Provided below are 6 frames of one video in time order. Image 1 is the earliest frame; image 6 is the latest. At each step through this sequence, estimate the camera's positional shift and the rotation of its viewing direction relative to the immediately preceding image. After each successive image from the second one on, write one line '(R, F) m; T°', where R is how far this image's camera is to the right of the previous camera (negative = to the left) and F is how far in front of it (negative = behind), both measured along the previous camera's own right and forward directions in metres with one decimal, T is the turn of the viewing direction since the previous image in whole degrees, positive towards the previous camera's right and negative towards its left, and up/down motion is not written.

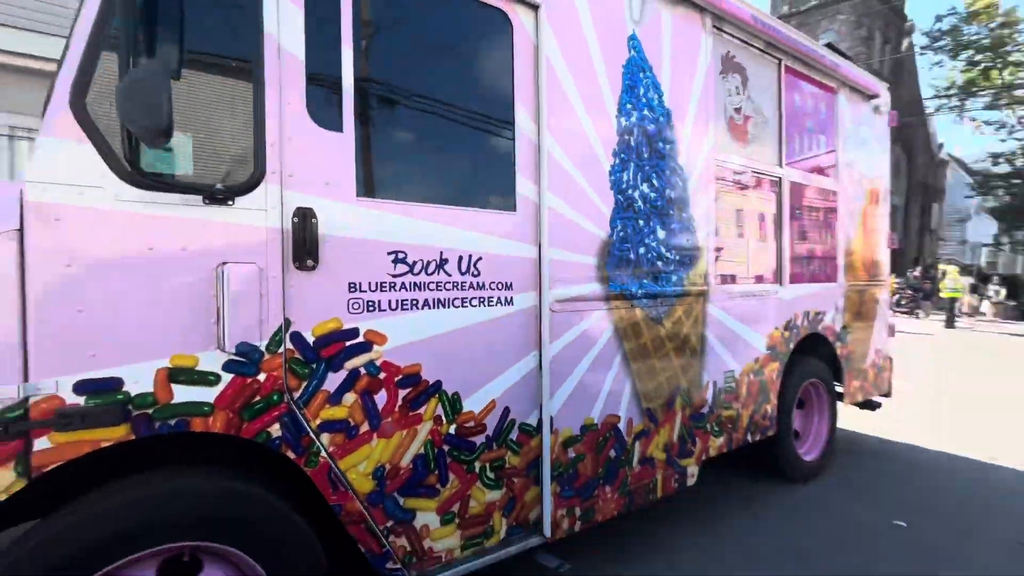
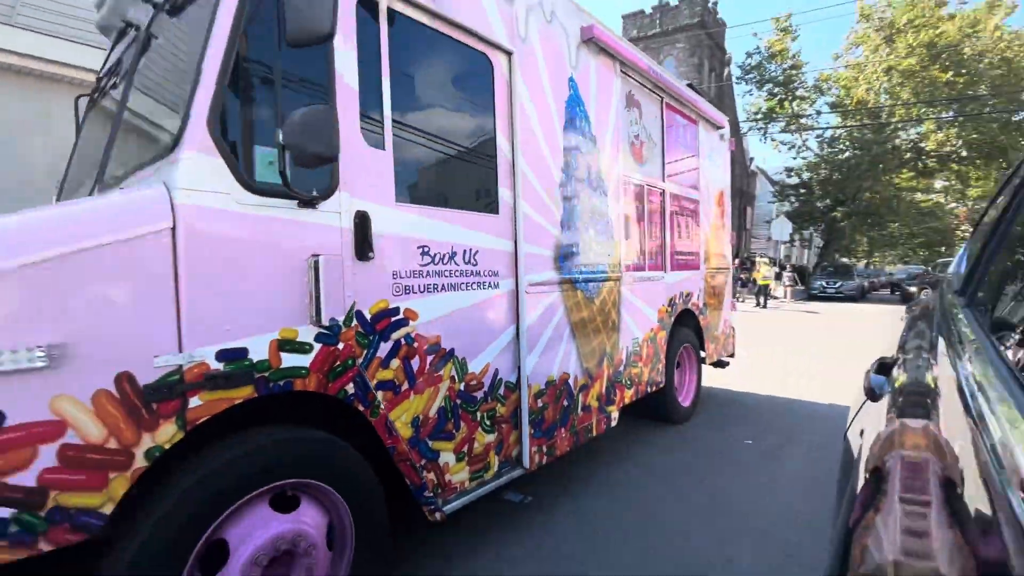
(-0.7, -0.5) m; +15°
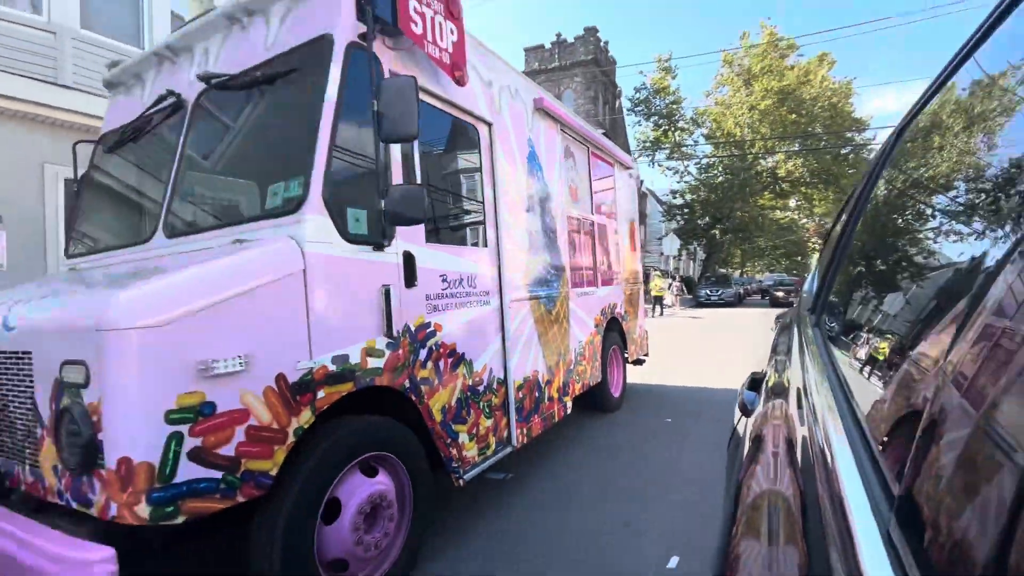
(-0.6, -0.8) m; +11°
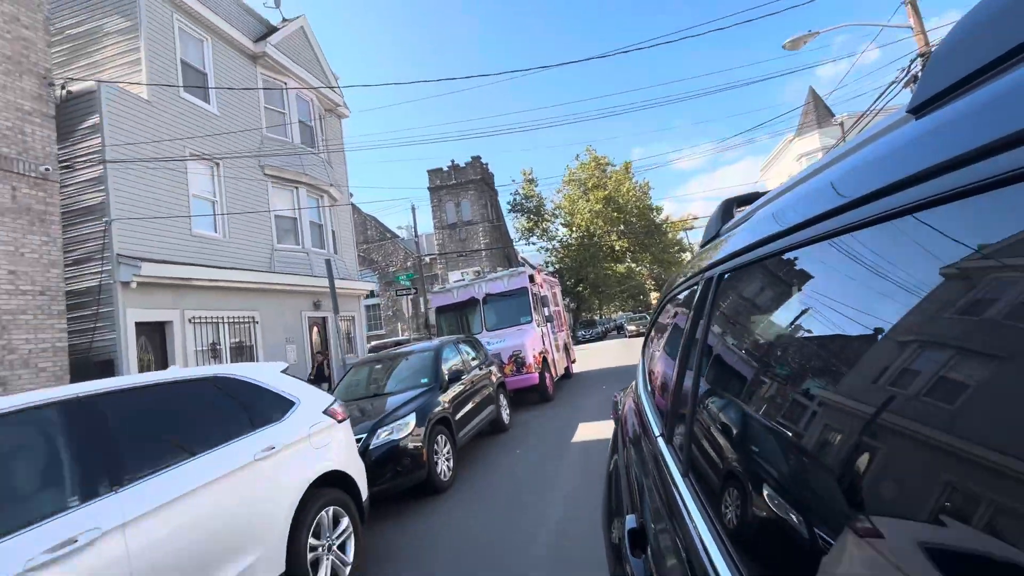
(-4.6, -9.4) m; +16°
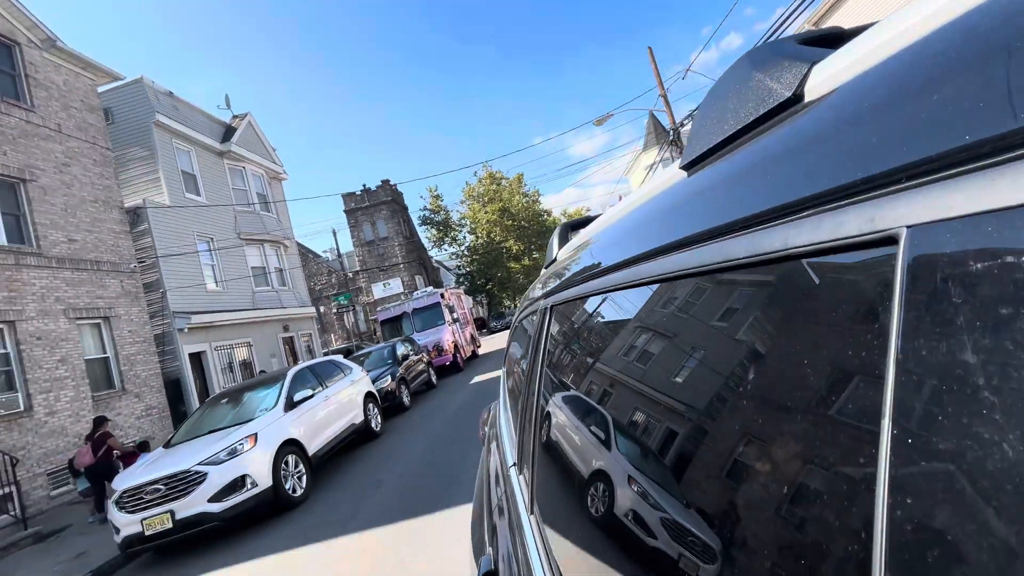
(+0.1, -7.1) m; +9°
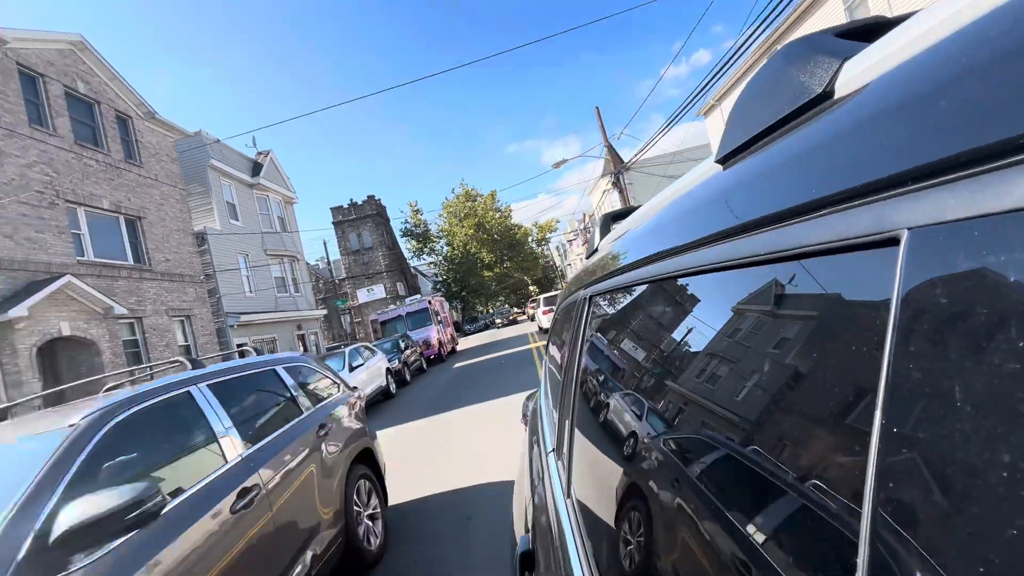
(0.0, -5.5) m; +3°
